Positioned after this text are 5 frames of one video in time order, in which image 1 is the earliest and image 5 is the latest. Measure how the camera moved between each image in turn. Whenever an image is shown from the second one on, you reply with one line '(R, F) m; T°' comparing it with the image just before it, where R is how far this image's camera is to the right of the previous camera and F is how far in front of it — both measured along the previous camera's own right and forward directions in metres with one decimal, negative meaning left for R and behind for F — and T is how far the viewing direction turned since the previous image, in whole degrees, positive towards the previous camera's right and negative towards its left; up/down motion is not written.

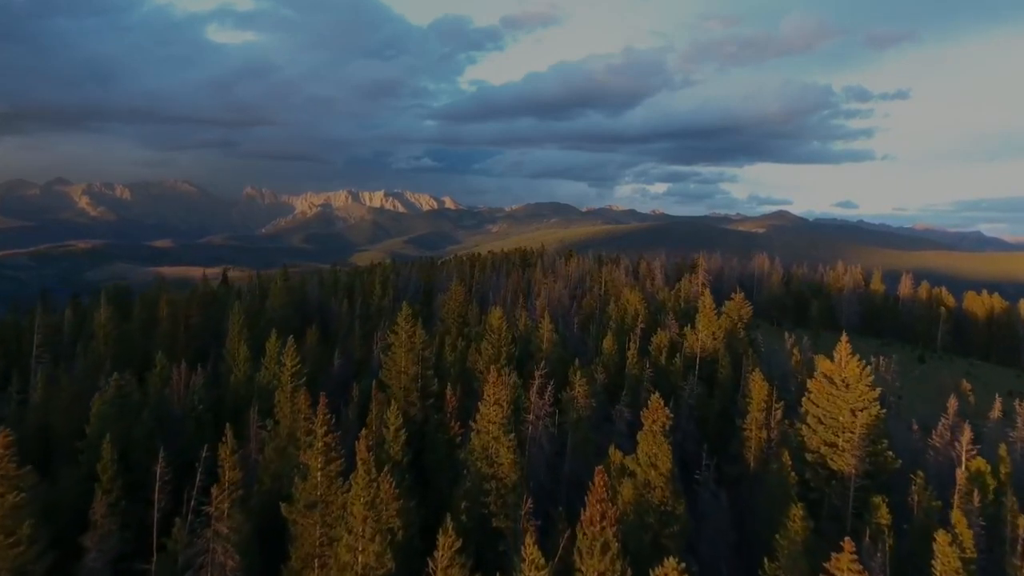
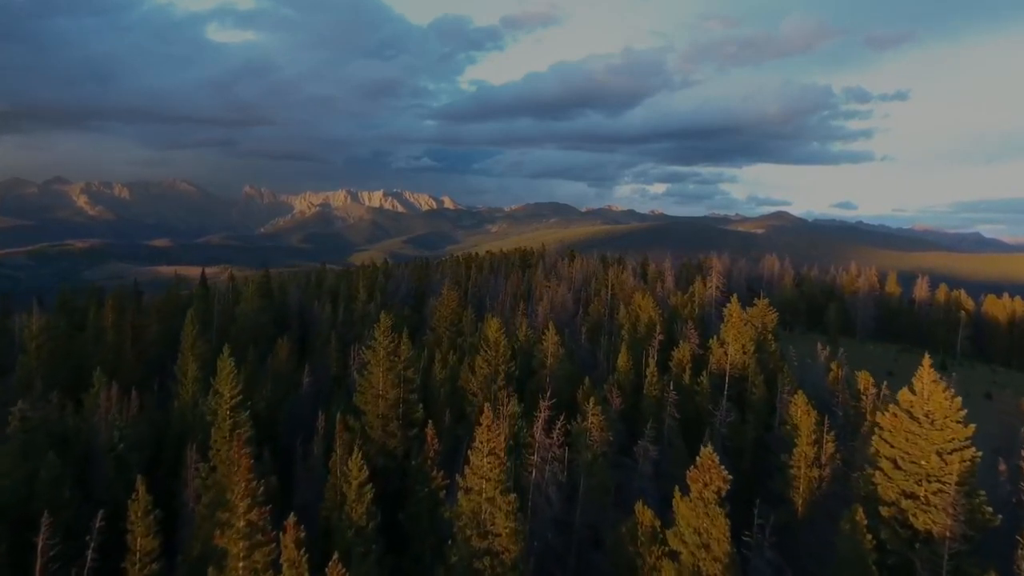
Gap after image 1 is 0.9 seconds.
(0.0, +2.7) m; 0°
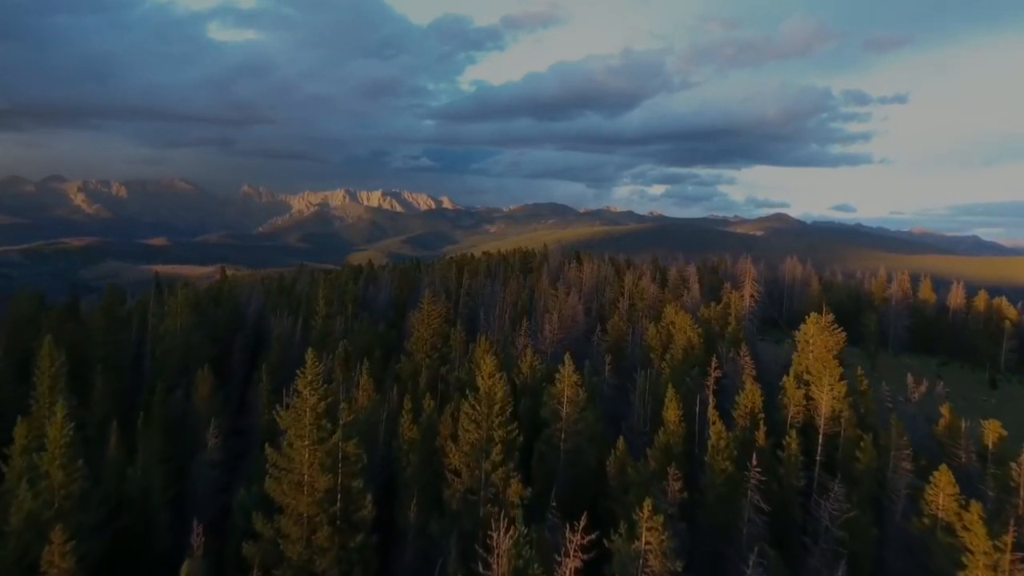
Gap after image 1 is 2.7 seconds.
(-0.1, +4.9) m; 0°
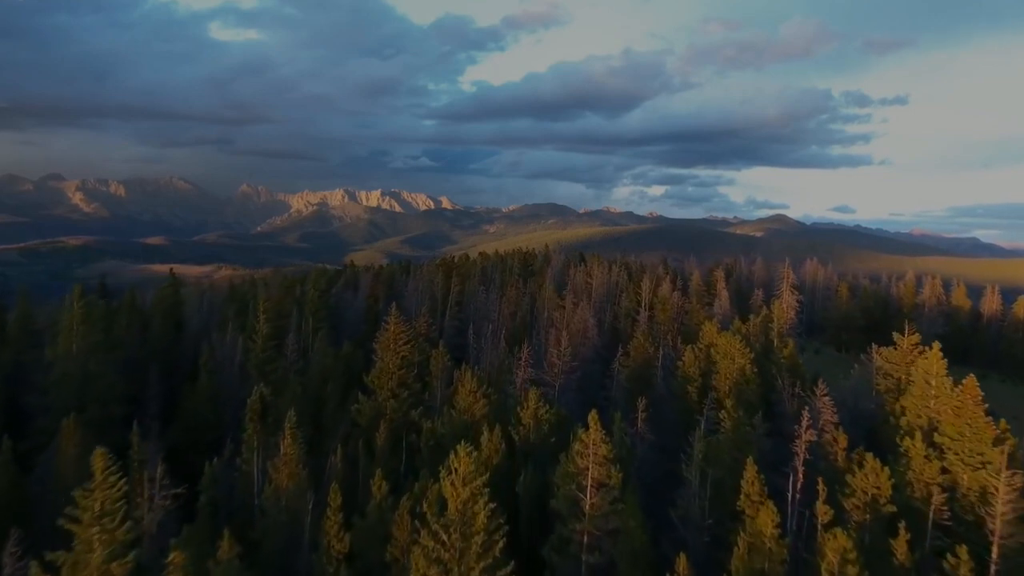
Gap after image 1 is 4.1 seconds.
(-0.1, +4.0) m; 0°
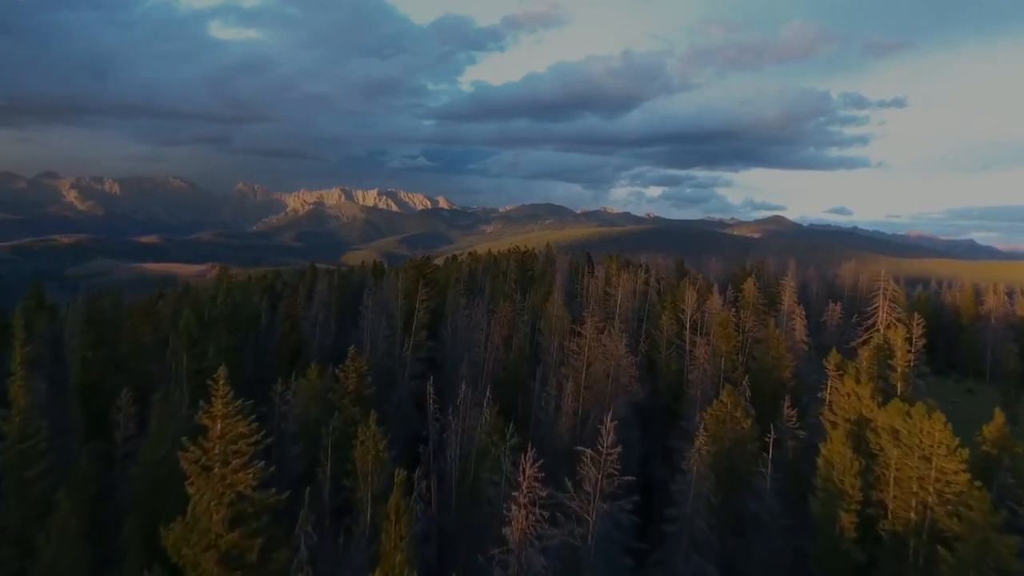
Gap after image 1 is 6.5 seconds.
(+2.7, +2.3) m; 0°
